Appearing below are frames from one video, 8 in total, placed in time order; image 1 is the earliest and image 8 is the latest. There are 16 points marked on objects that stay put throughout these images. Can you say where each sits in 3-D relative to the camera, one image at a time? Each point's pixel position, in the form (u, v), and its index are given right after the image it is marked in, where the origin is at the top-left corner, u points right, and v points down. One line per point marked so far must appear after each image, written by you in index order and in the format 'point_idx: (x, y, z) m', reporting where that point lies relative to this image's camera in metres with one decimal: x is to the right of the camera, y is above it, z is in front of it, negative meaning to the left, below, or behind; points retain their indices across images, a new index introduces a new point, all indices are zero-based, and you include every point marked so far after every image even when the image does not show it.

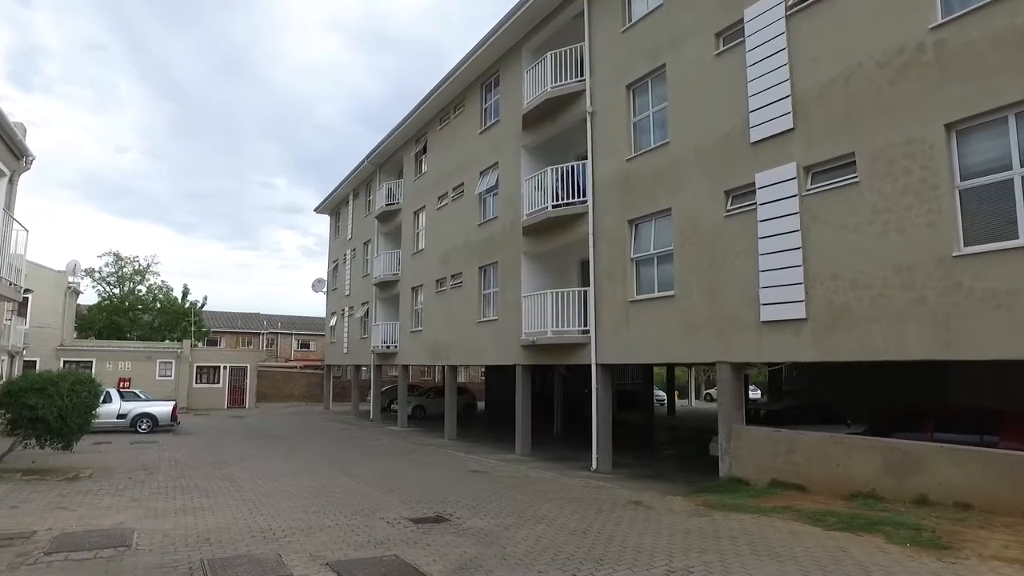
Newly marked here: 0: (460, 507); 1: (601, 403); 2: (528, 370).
0: (-0.8, -3.5, +9.6) m
1: (+2.2, -2.8, +14.7) m
2: (+0.5, -2.5, +18.3) m
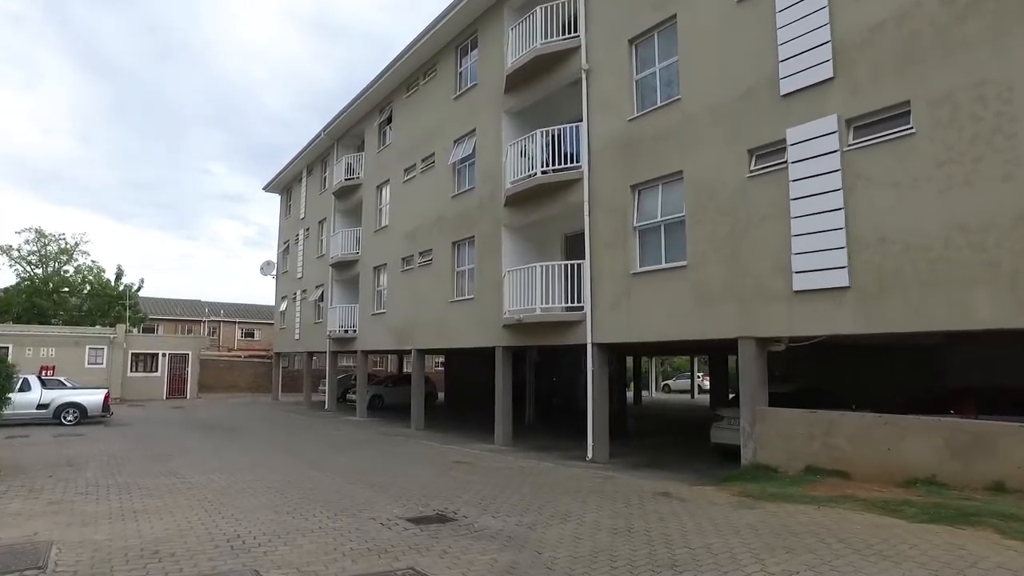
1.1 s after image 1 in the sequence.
0: (-0.6, -2.9, +8.1) m
1: (+1.9, -2.2, +13.4) m
2: (-0.1, -1.8, +16.9) m
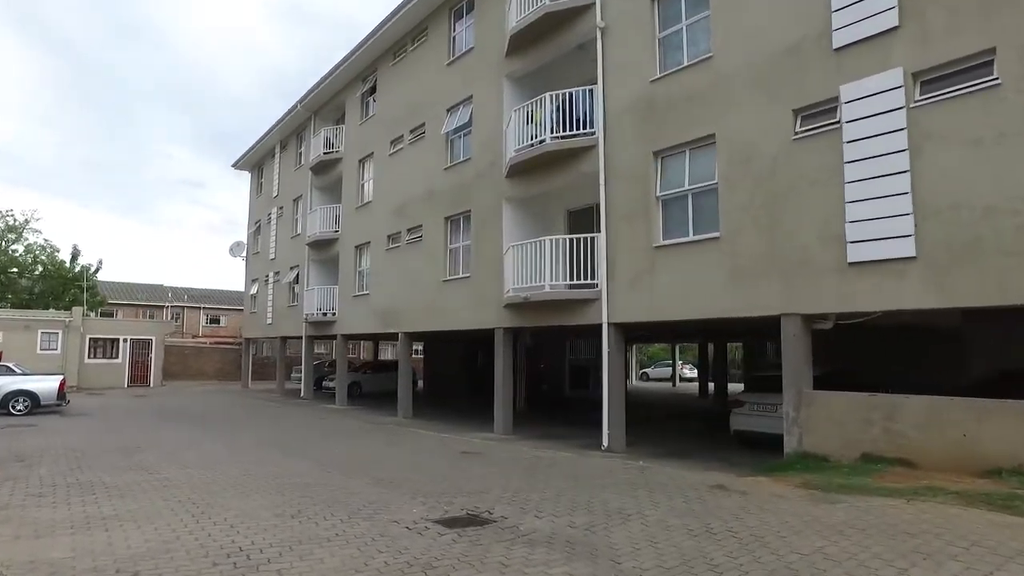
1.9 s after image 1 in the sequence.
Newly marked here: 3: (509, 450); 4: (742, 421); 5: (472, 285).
0: (-0.2, -2.5, +7.0) m
1: (+2.1, -1.7, +12.4) m
2: (0.0, -1.2, +15.8) m
3: (-0.1, -3.1, +11.6) m
4: (+4.9, -2.9, +13.0) m
5: (-1.2, +0.1, +16.8) m
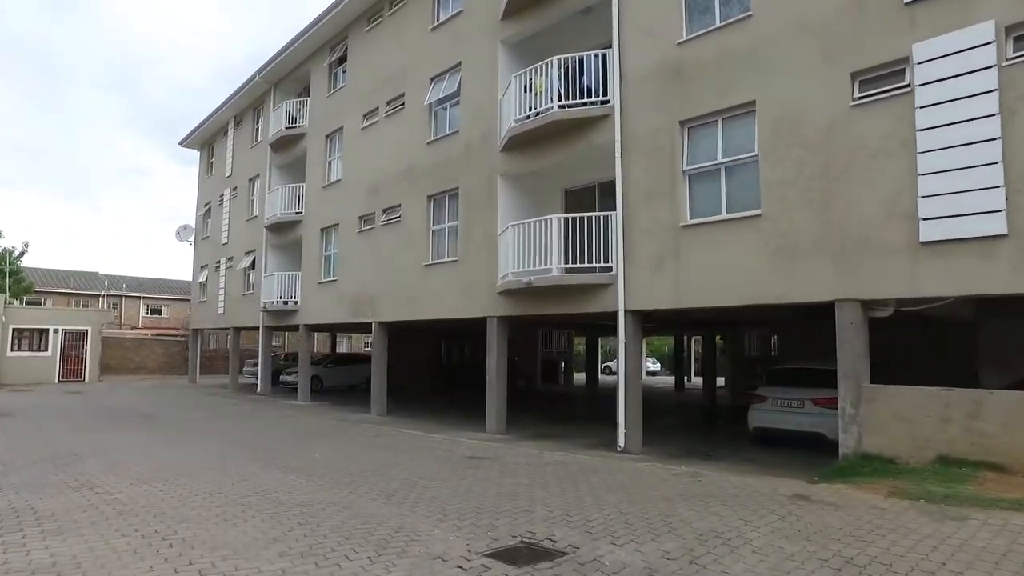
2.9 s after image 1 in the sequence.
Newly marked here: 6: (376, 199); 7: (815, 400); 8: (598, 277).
0: (+0.4, -2.2, +5.6) m
1: (+2.2, -1.4, +11.2) m
2: (-0.2, -0.9, +14.4) m
3: (+0.1, -2.8, +10.3) m
4: (+4.9, -2.6, +12.0) m
5: (-1.4, +0.5, +15.4) m
6: (-4.2, +2.8, +18.8) m
7: (+5.7, -2.1, +11.3) m
8: (+1.6, +0.2, +11.6) m
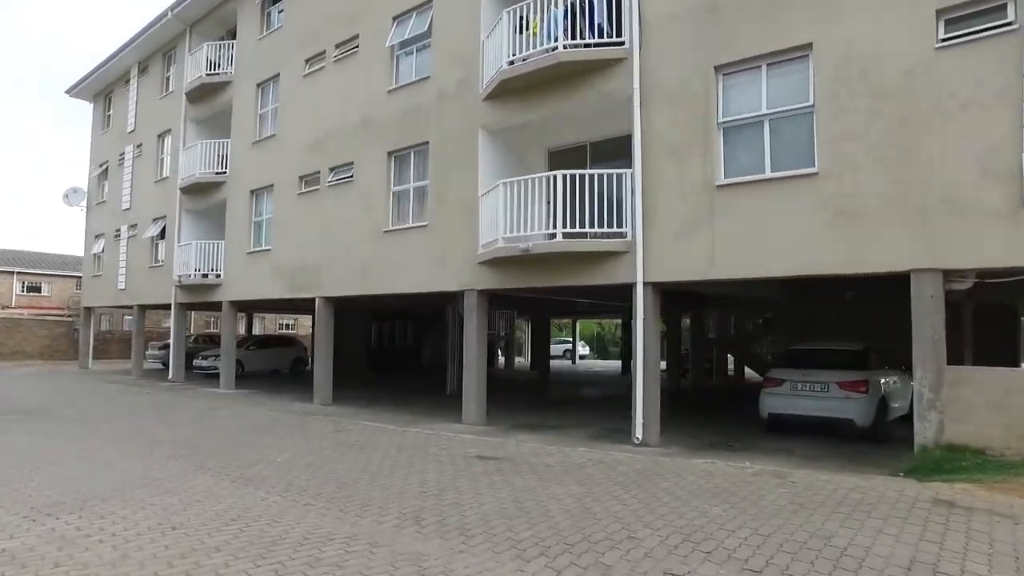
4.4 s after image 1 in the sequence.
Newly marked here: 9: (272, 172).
0: (+1.2, -1.8, +4.0) m
1: (+2.2, -0.9, +9.8) m
2: (-0.6, -0.3, +12.6) m
3: (+0.2, -2.3, +8.6) m
4: (+4.8, -2.1, +11.0) m
5: (-1.8, +1.1, +13.3) m
6: (-5.1, +3.6, +16.3) m
7: (+5.6, -1.6, +10.3) m
8: (+1.6, +0.7, +10.1) m
9: (-7.0, +3.4, +17.8) m
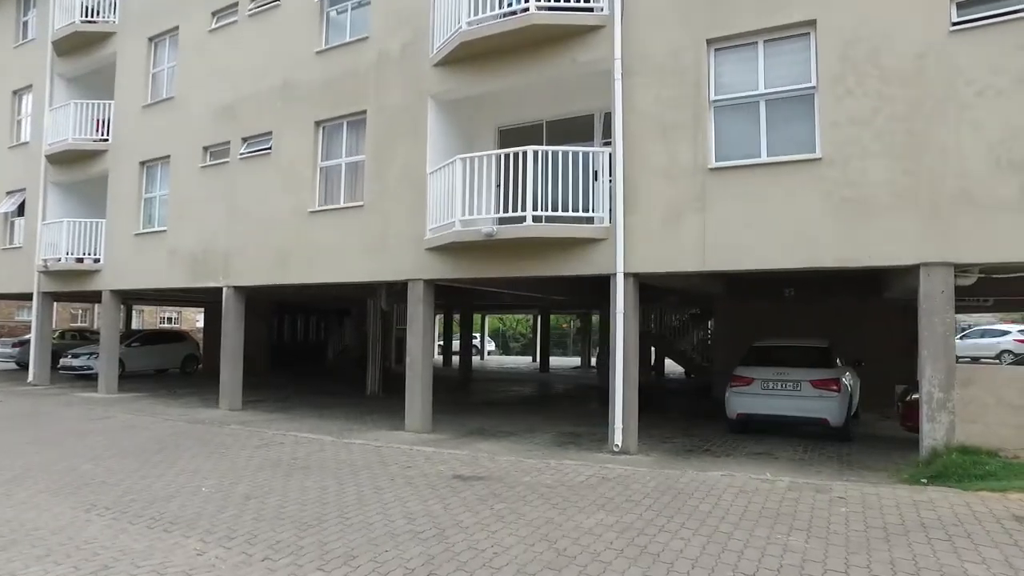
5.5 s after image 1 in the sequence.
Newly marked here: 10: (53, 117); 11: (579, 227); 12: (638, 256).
0: (+1.6, -1.7, +3.0) m
1: (+1.7, -0.8, +8.9) m
2: (-1.5, -0.1, +11.2) m
3: (0.0, -2.1, +7.4) m
4: (+4.0, -2.0, +10.5) m
5: (-2.8, +1.3, +11.7) m
6: (-6.5, +3.8, +14.1) m
7: (+5.0, -1.6, +10.0) m
8: (+1.1, +0.9, +9.1) m
9: (-8.7, +3.7, +15.2) m
10: (-13.7, +5.1, +18.0) m
11: (+1.0, +0.9, +9.2) m
12: (+1.9, +0.5, +8.9) m
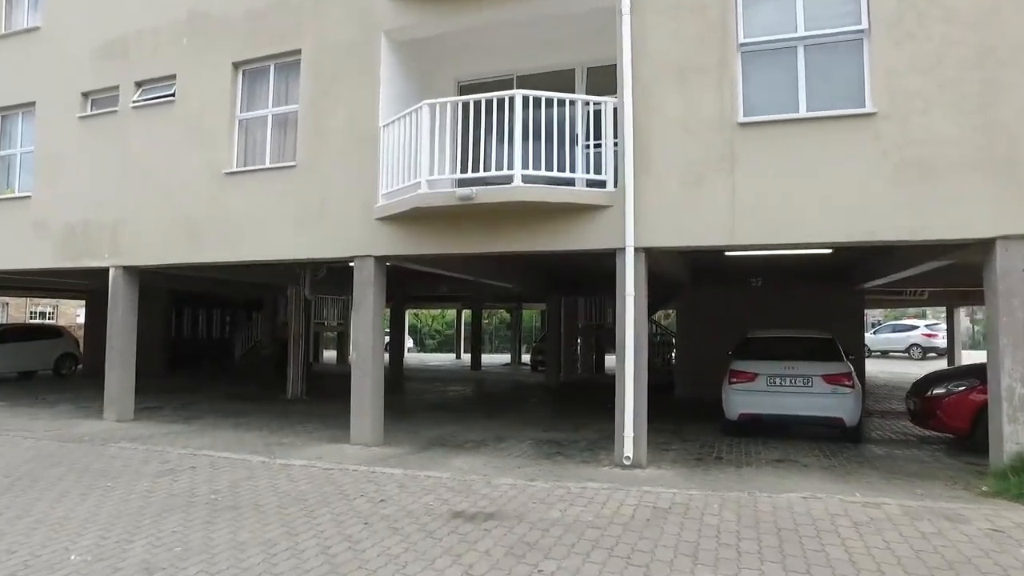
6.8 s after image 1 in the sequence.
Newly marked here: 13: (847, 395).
0: (+2.3, -1.5, +1.6) m
1: (+1.5, -0.5, +7.4) m
2: (-1.9, +0.2, +9.2) m
3: (0.0, -1.9, +5.6) m
4: (+3.6, -1.7, +9.3) m
5: (-3.3, +1.7, +9.5) m
6: (-7.3, +4.2, +11.3) m
7: (+4.6, -1.3, +9.0) m
8: (+1.0, +1.2, +7.5) m
9: (-9.6, +4.1, +12.2) m
10: (-14.9, +5.5, +14.2) m
11: (+0.8, +1.2, +7.6) m
12: (+1.7, +0.7, +7.4) m
13: (+4.9, -1.6, +8.9) m
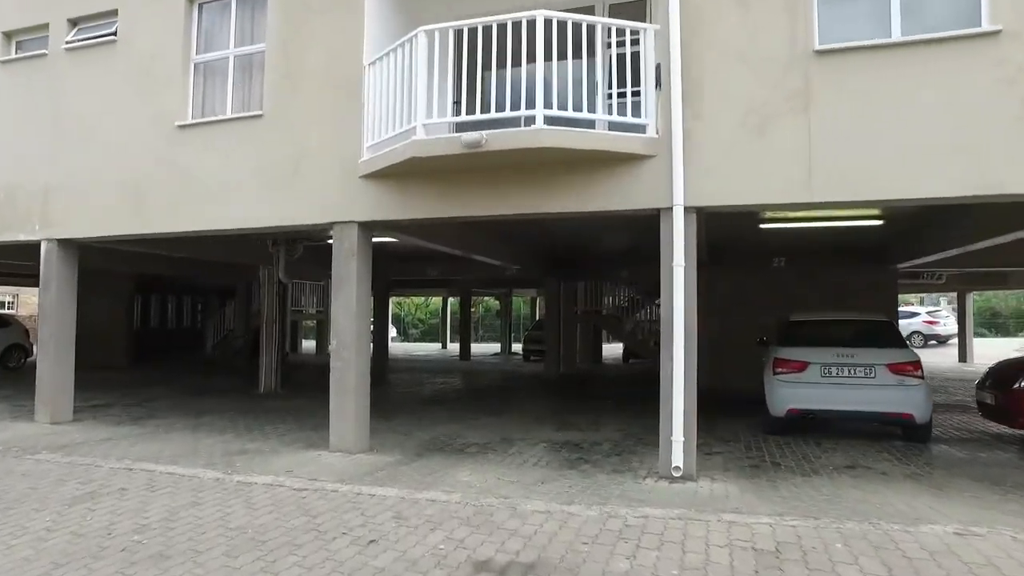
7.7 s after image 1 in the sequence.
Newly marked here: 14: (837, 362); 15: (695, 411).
0: (+2.7, -1.3, +0.2) m
1: (+1.7, -0.2, +6.0) m
2: (-1.8, +0.5, +7.6) m
3: (+0.3, -1.6, +4.2) m
4: (+3.8, -1.4, +8.0) m
5: (-3.2, +2.0, +7.9) m
6: (-7.2, +4.5, +9.5) m
7: (+4.8, -1.0, +7.6) m
8: (+1.2, +1.5, +6.0) m
9: (-9.5, +4.5, +10.3) m
10: (-14.9, +5.9, +12.2) m
11: (+1.0, +1.5, +6.1) m
12: (+1.9, +1.0, +5.9) m
13: (+5.1, -1.3, +7.6) m
14: (+4.2, -1.0, +7.8) m
15: (+1.8, -1.2, +5.9) m
